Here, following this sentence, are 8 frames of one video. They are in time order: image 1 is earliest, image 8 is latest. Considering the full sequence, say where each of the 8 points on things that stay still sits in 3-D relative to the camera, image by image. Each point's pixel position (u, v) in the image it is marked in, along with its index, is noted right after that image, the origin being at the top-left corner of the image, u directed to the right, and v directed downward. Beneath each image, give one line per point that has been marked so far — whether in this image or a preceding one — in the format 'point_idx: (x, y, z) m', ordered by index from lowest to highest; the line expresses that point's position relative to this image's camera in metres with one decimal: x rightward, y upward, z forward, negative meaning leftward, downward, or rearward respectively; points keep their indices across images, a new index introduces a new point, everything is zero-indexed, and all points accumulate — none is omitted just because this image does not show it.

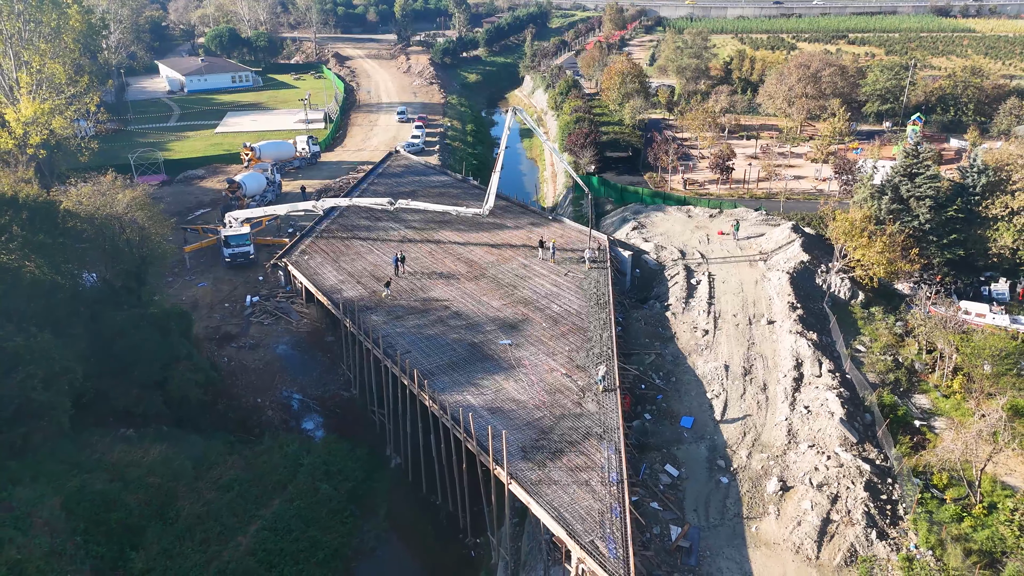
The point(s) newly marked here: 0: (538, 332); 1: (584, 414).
0: (+0.6, -0.9, +15.6) m
1: (+1.3, -2.2, +13.0) m
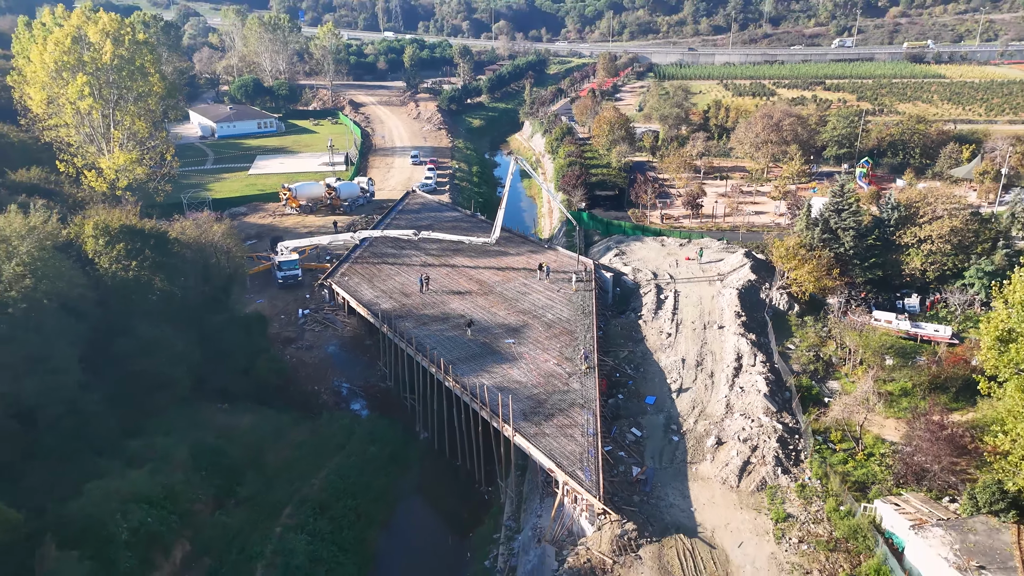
0: (+0.7, -1.2, +19.9) m
1: (+1.4, -2.4, +17.2) m
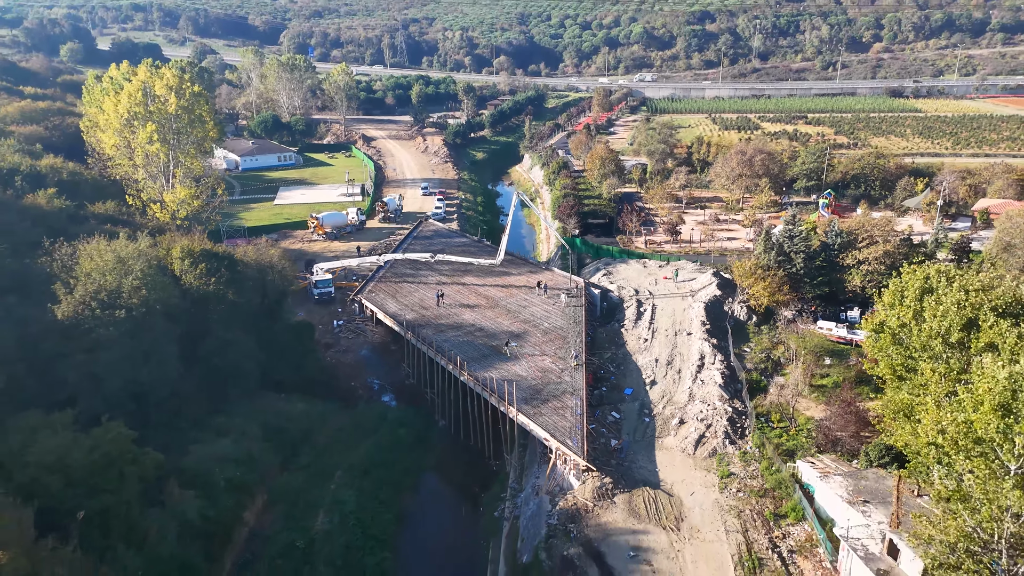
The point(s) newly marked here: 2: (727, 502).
0: (+0.8, -1.6, +24.0) m
1: (+1.5, -2.7, +21.3) m
2: (+5.1, -5.0, +17.2) m
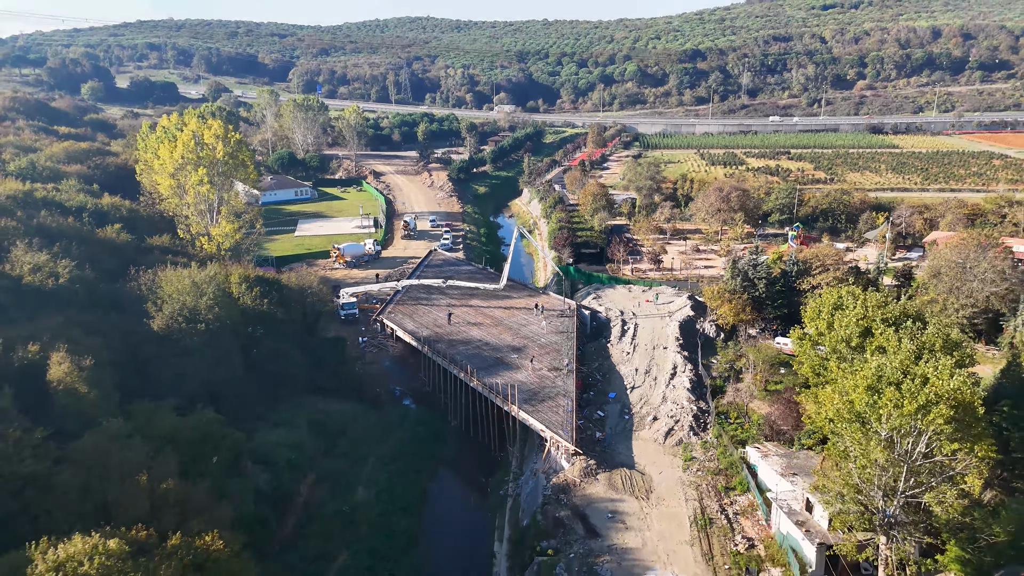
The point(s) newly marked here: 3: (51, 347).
0: (+0.8, -2.4, +28.2) m
1: (+1.5, -3.4, +25.5) m
2: (+5.2, -5.6, +21.4) m
3: (-10.9, -1.4, +17.2) m
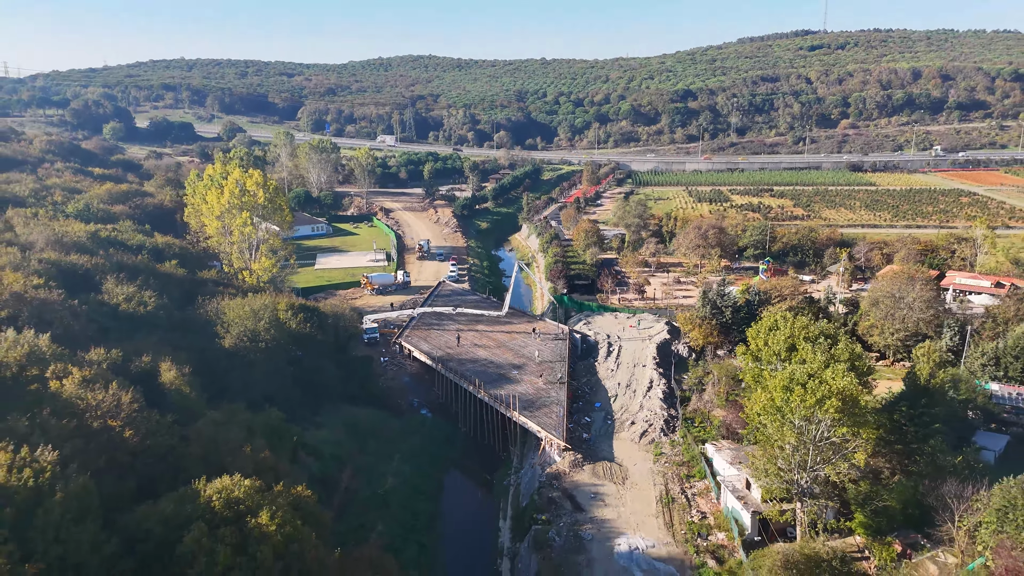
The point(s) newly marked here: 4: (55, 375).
0: (+0.9, -3.6, +33.2) m
1: (+1.6, -4.4, +30.4) m
2: (+5.2, -6.5, +26.2) m
3: (-10.8, -2.1, +22.2) m
4: (-11.1, -2.1, +17.7) m
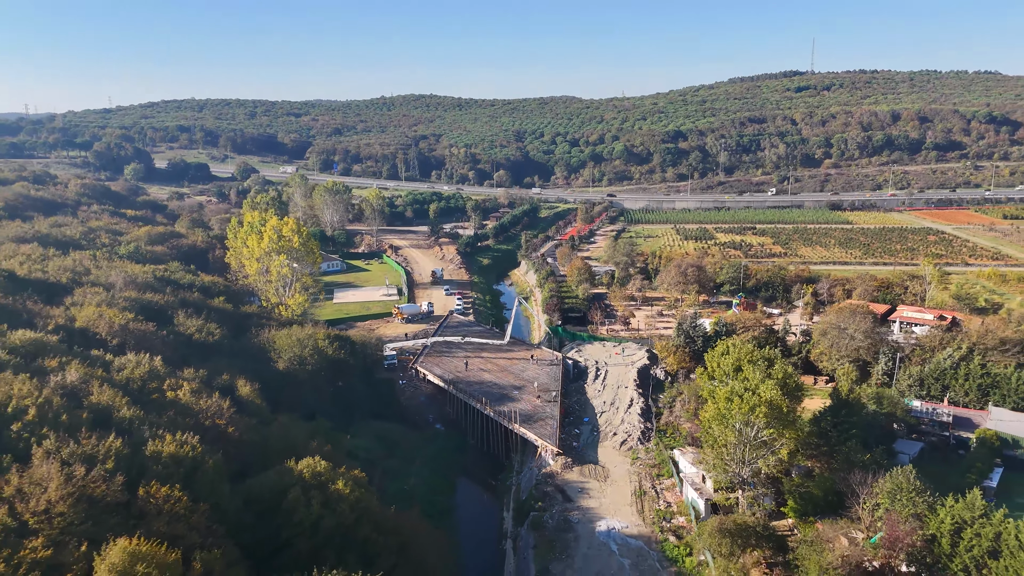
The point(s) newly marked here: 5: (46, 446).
0: (+0.9, -5.3, +39.0) m
1: (+1.6, -6.1, +36.2) m
2: (+5.3, -7.9, +31.9) m
3: (-10.7, -3.4, +28.0) m
4: (-11.0, -3.1, +23.6) m
5: (-10.3, -3.5, +16.3) m
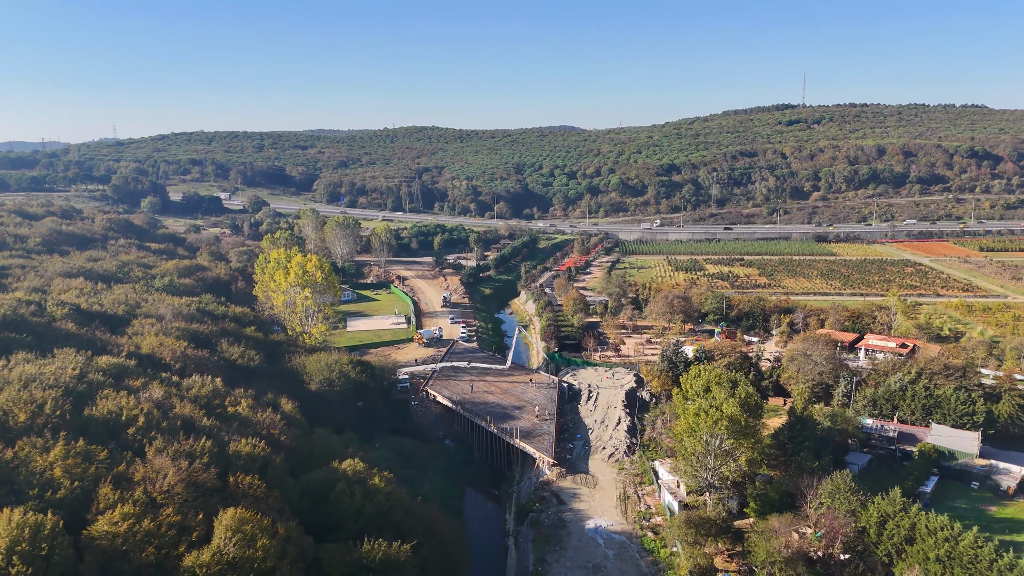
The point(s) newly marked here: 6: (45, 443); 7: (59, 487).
0: (+1.0, -7.2, +43.8) m
1: (+1.7, -7.8, +41.0) m
2: (+5.4, -9.5, +36.6) m
3: (-10.6, -4.8, +32.9) m
4: (-10.9, -4.4, +28.4) m
5: (-10.2, -4.5, +21.1) m
6: (-12.7, -4.2, +20.0) m
7: (-11.3, -4.9, +18.3) m
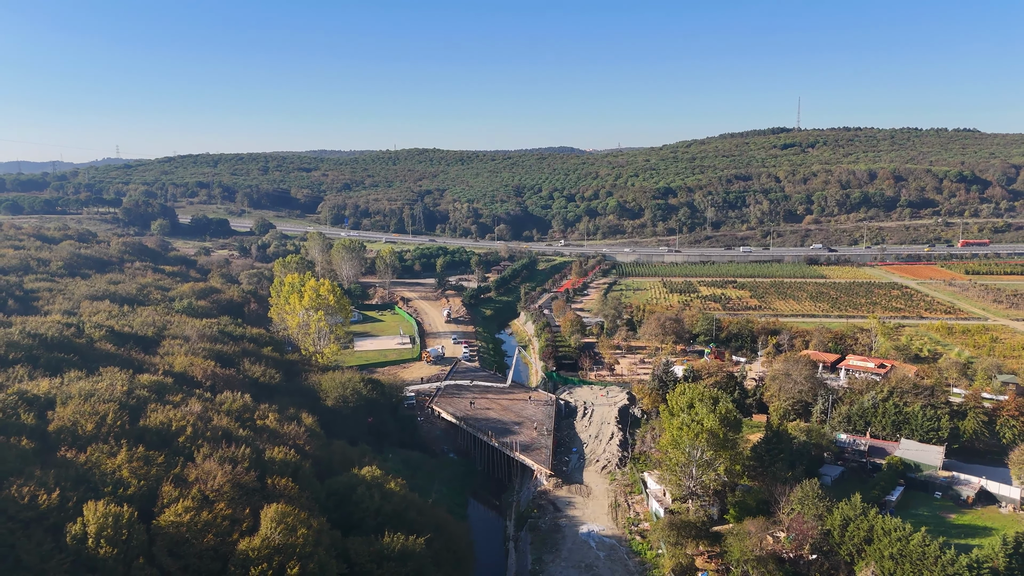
0: (+1.0, -8.7, +46.9) m
1: (+1.7, -9.3, +44.1) m
2: (+5.4, -10.8, +39.7) m
3: (-10.6, -6.0, +36.1) m
4: (-10.9, -5.5, +31.6) m
5: (-10.2, -5.4, +24.4) m
6: (-12.7, -5.1, +23.2) m
7: (-11.3, -5.8, +21.5) m
